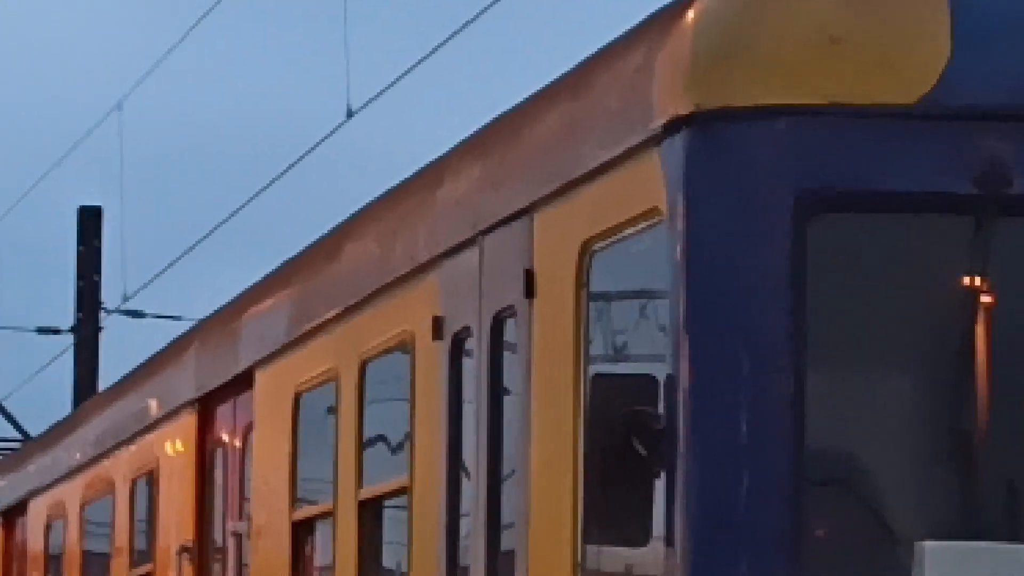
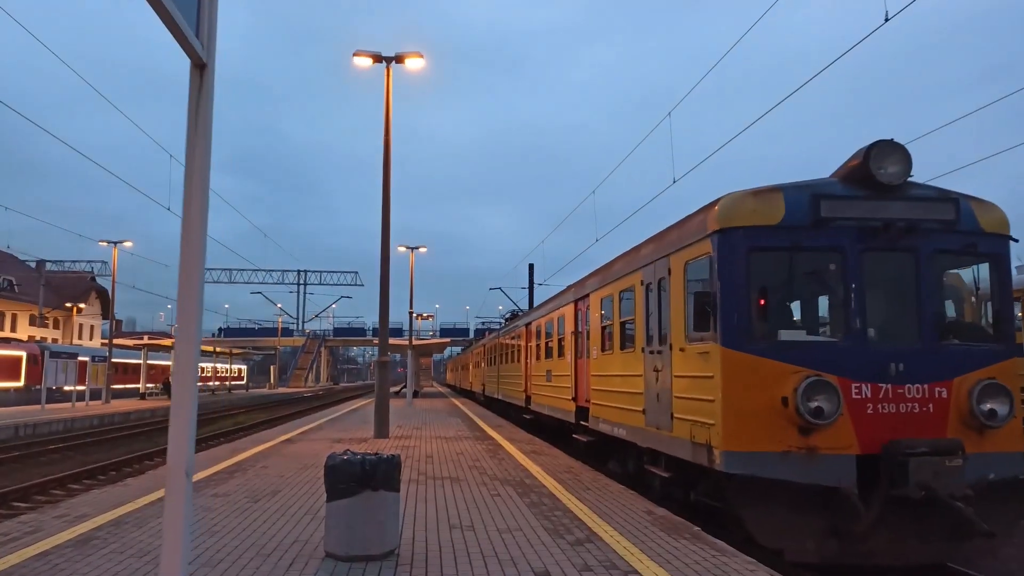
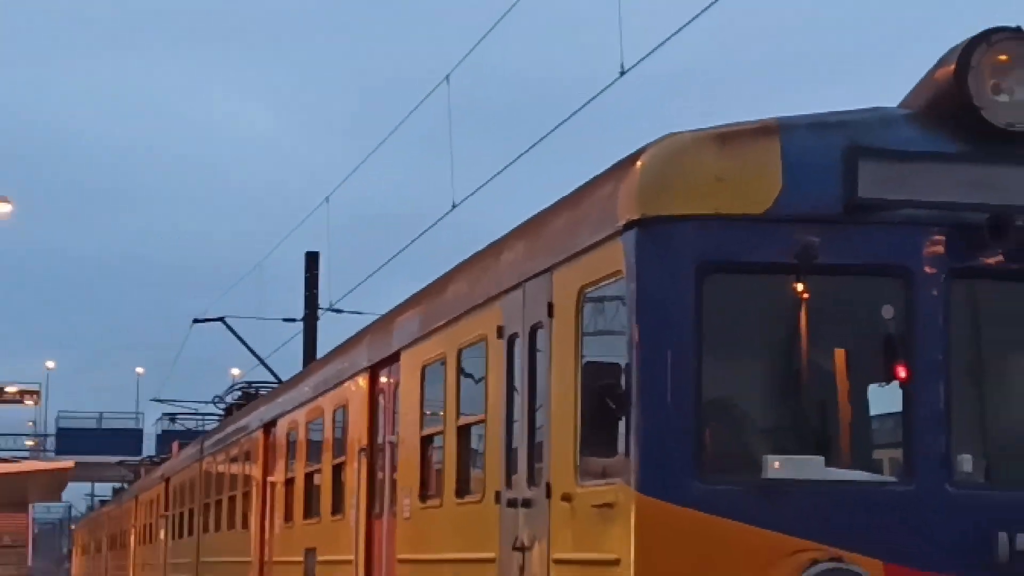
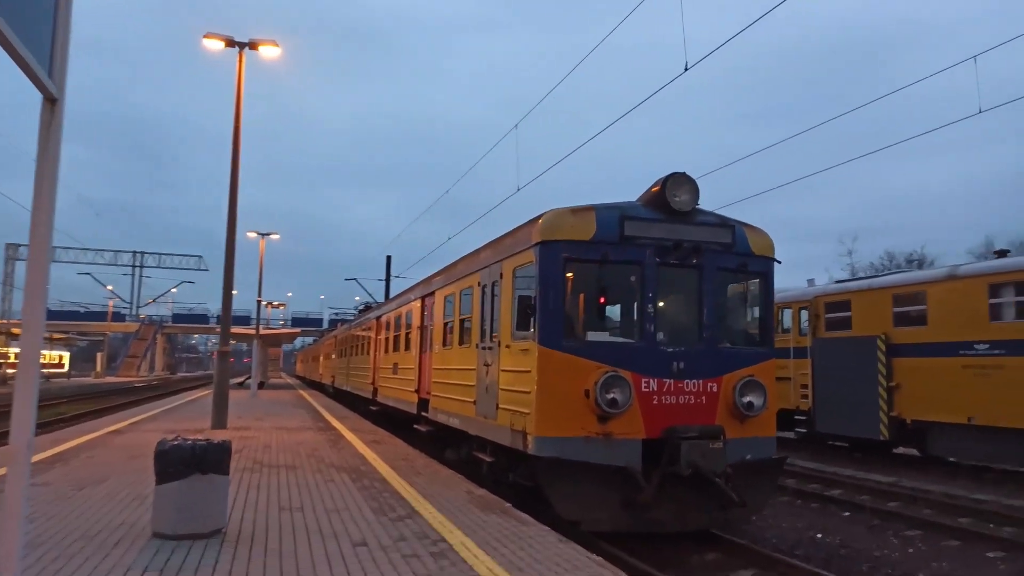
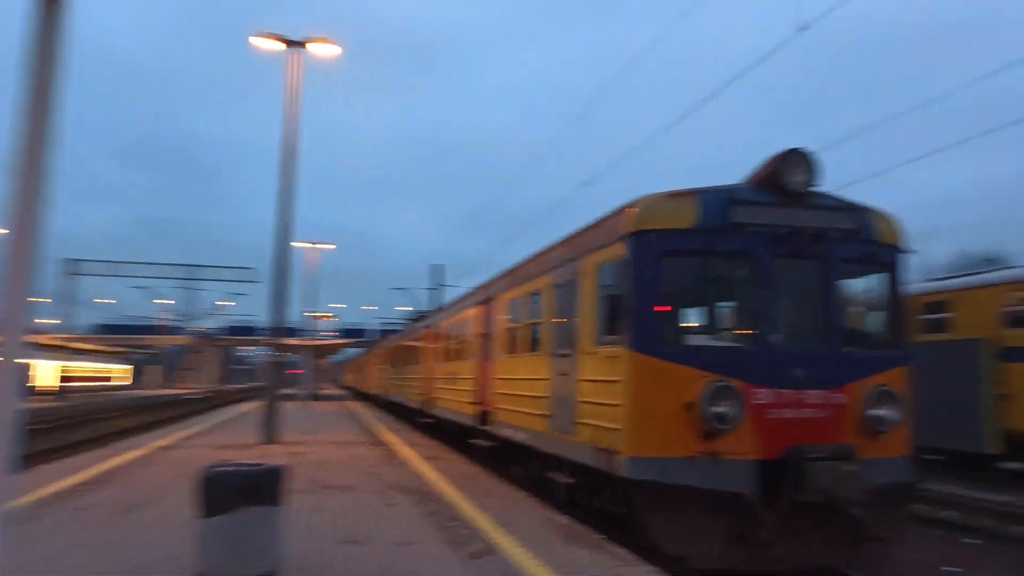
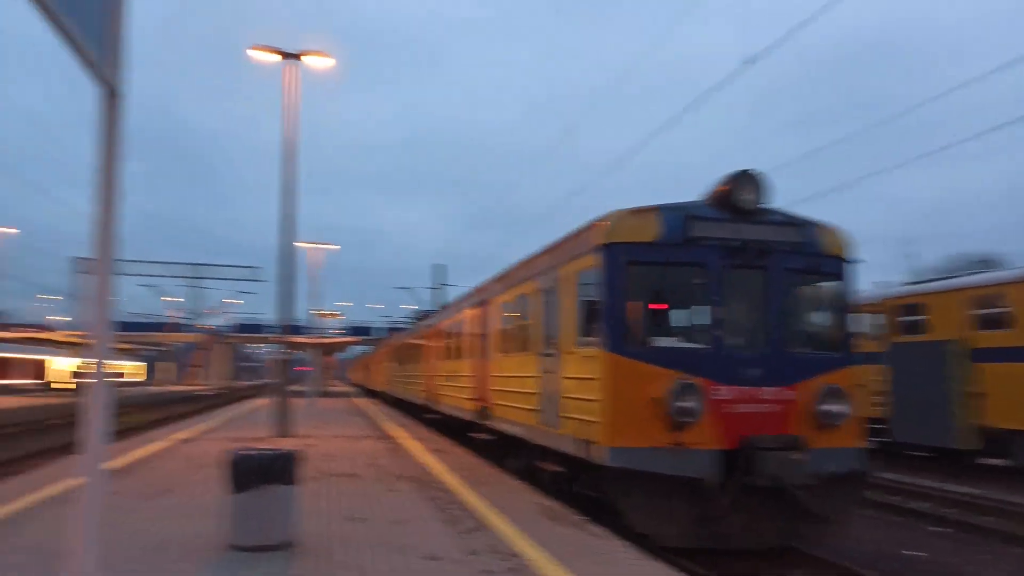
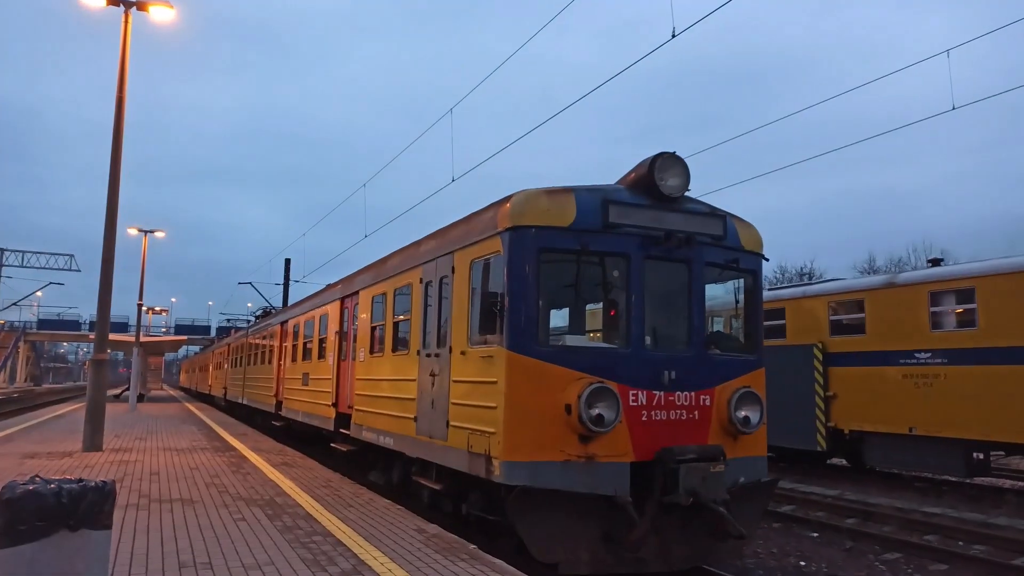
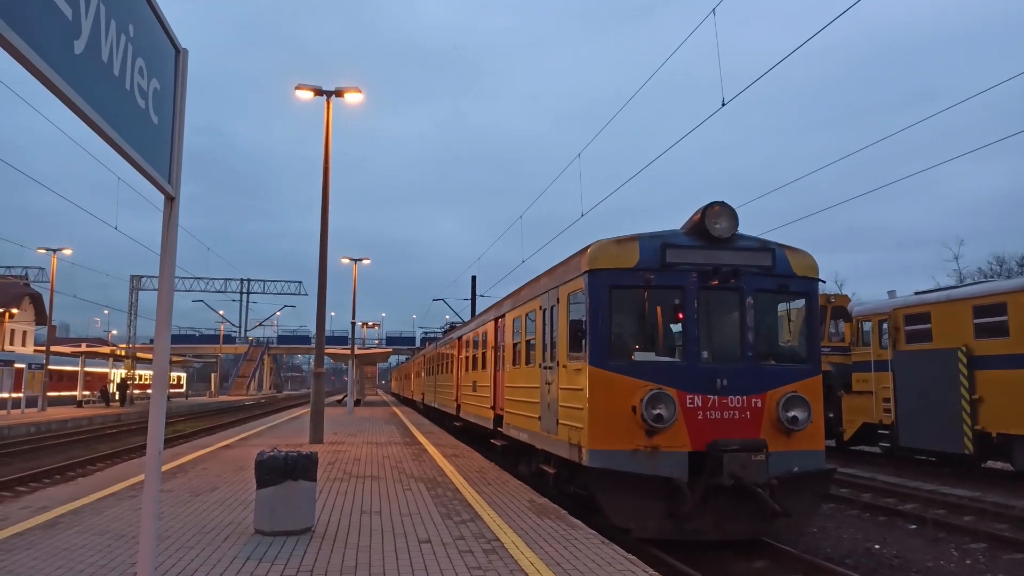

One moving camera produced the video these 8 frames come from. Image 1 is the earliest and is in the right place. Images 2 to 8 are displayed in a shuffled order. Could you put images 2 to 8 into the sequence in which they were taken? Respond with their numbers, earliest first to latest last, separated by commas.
3, 8, 4, 6, 2, 5, 7
